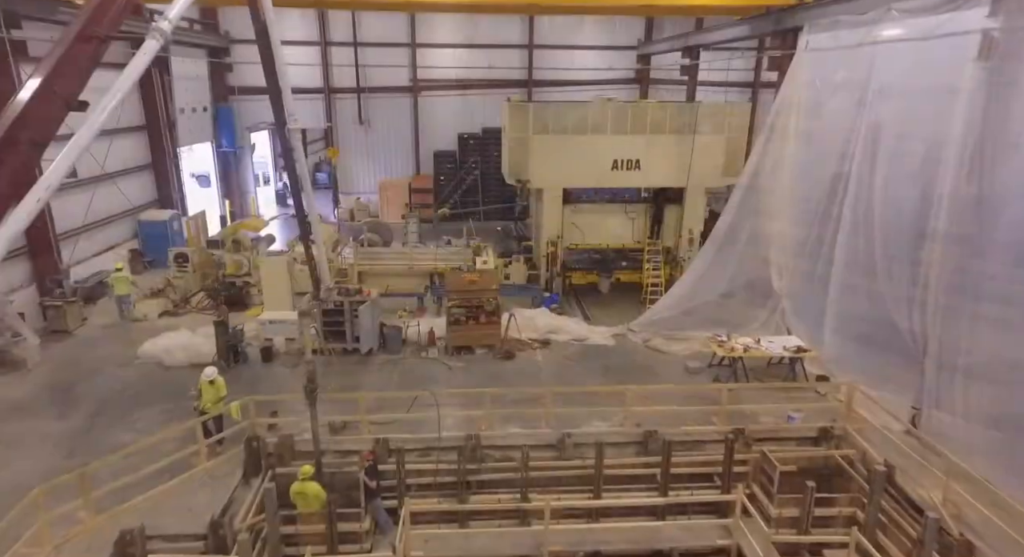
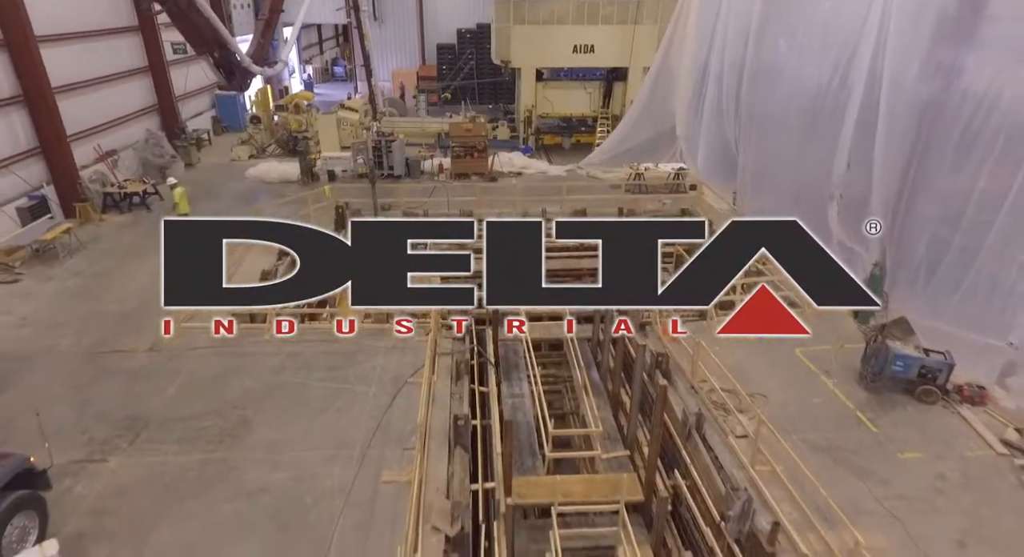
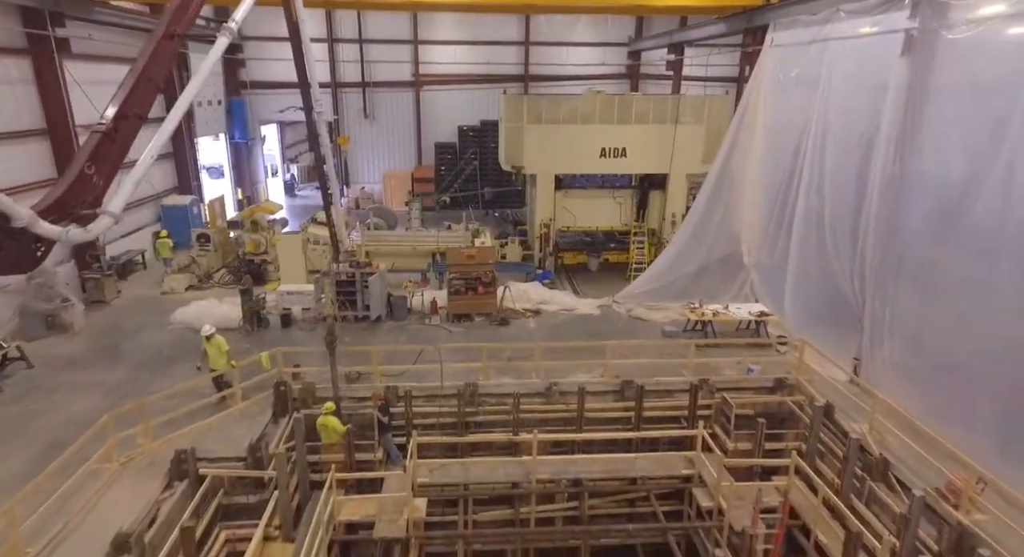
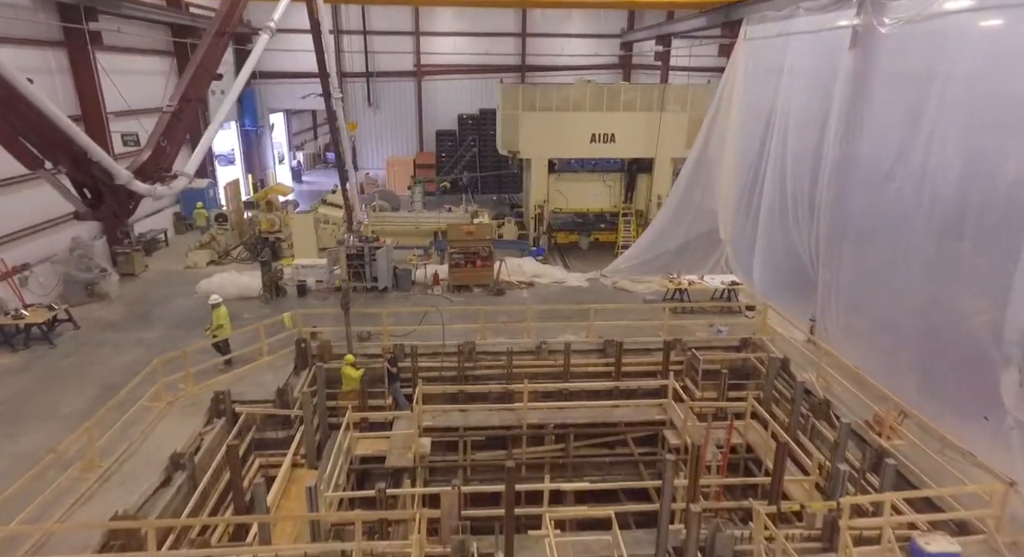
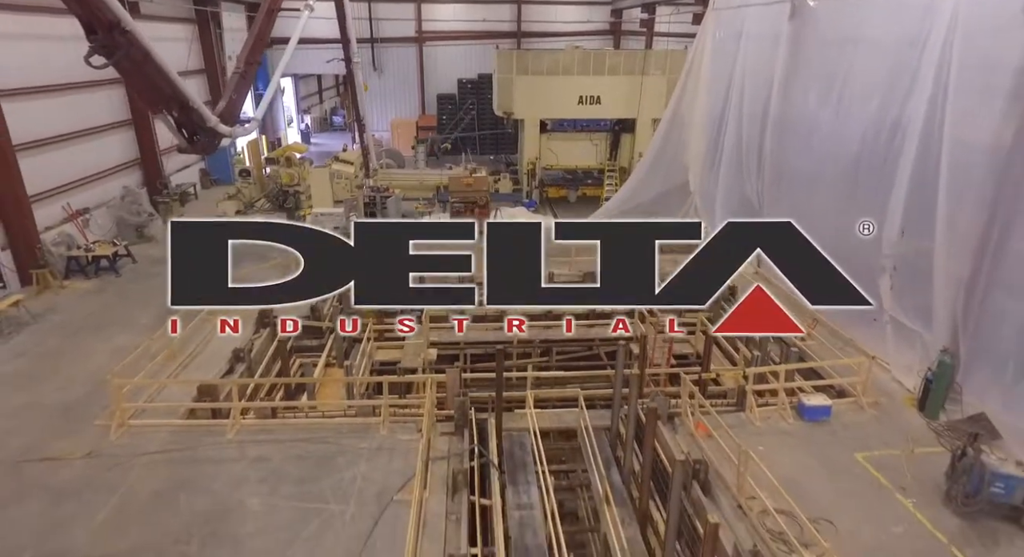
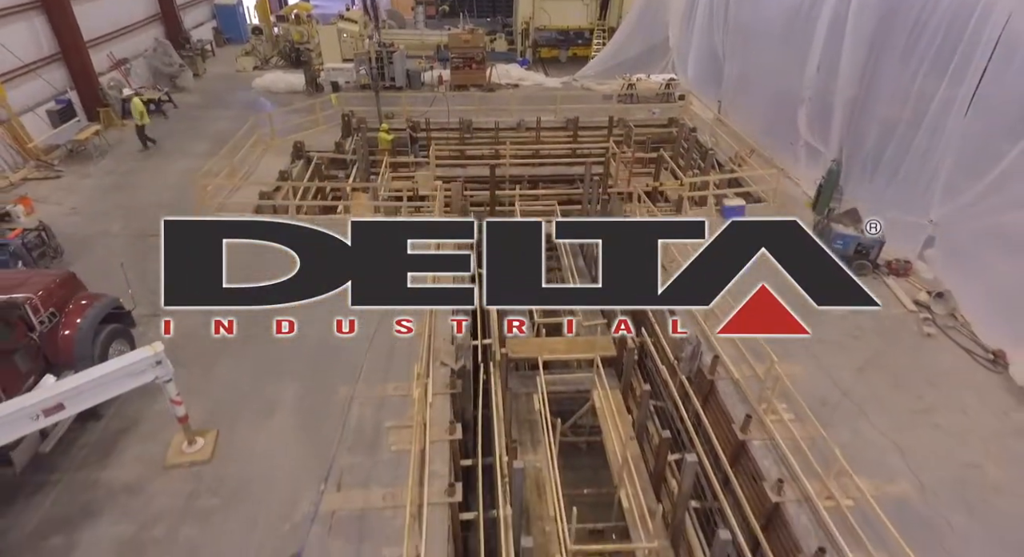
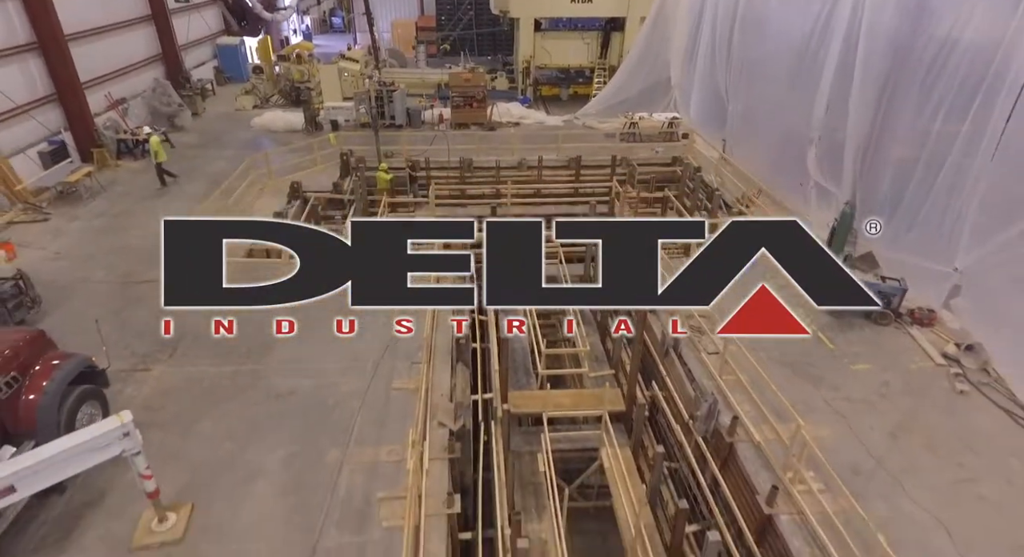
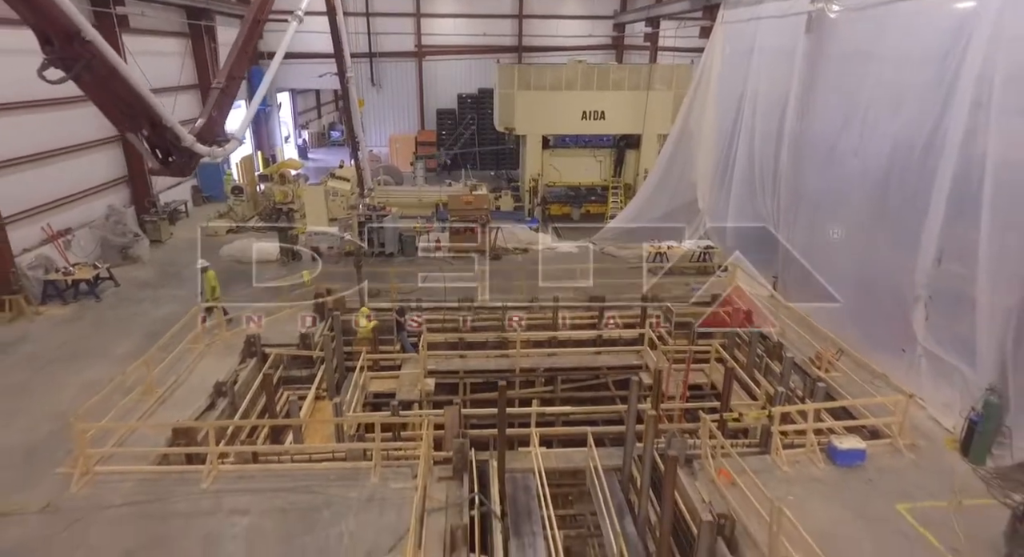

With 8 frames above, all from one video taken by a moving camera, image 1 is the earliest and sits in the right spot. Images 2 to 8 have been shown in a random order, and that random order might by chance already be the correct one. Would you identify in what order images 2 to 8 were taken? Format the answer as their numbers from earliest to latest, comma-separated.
3, 4, 8, 5, 2, 7, 6
